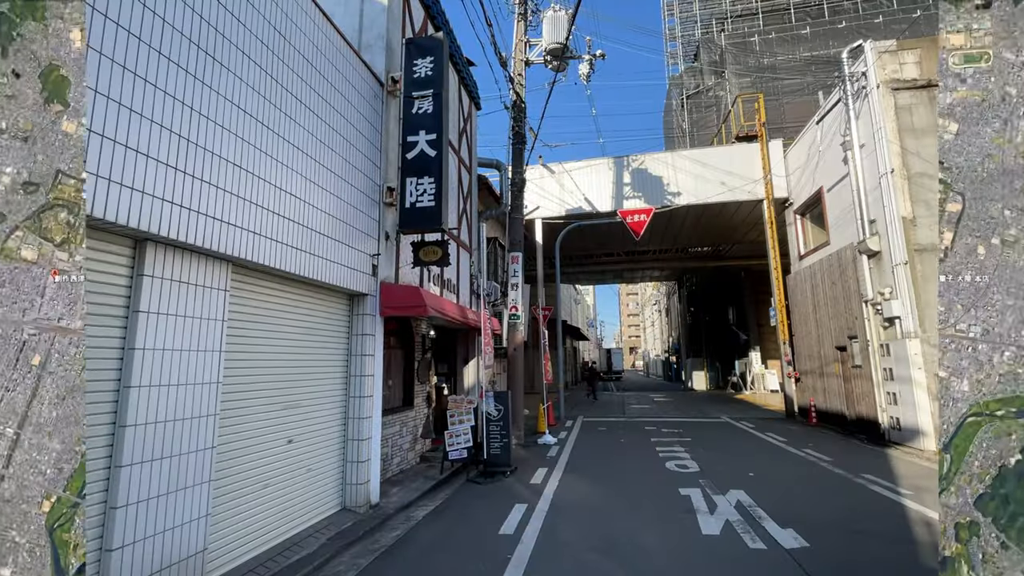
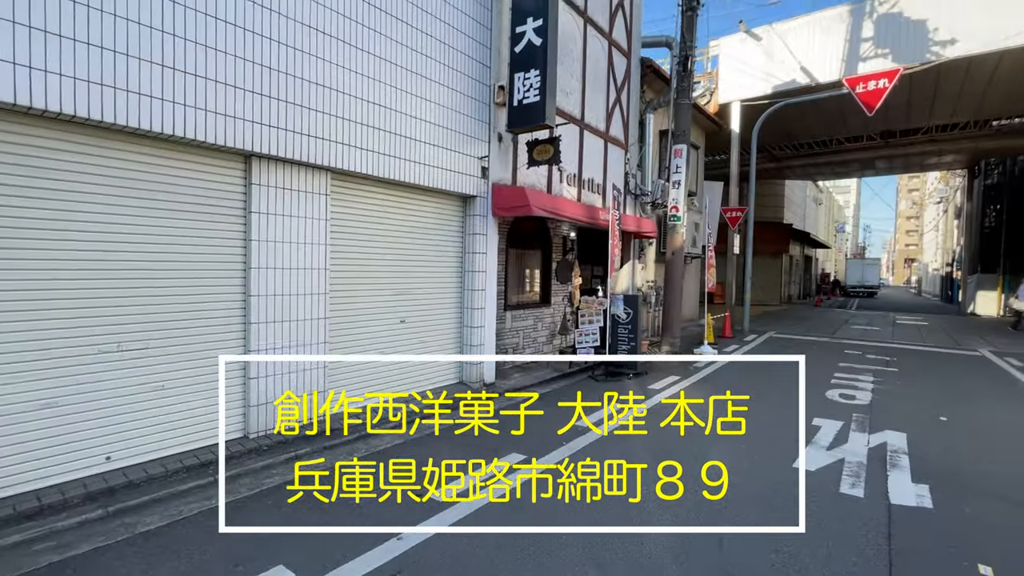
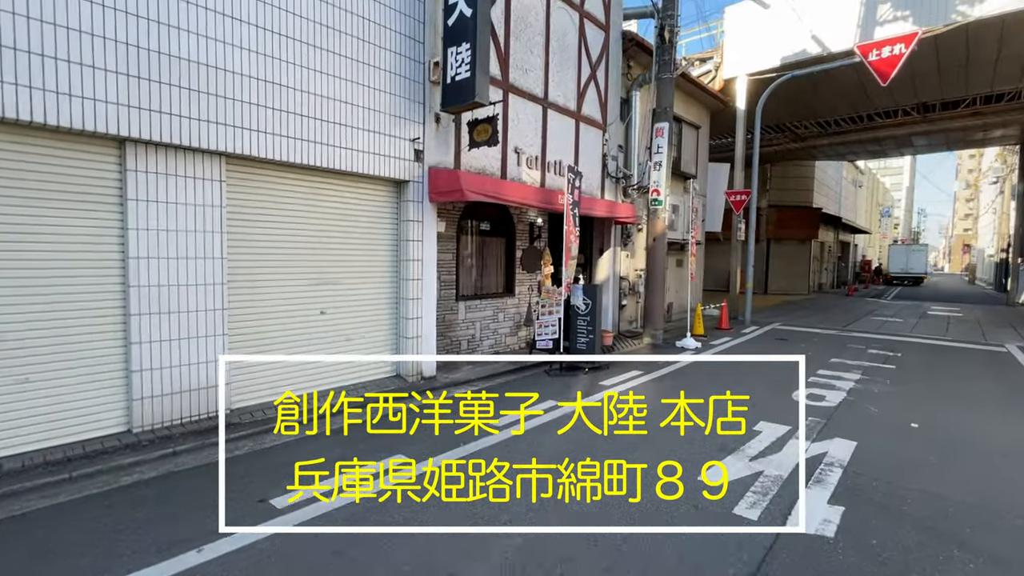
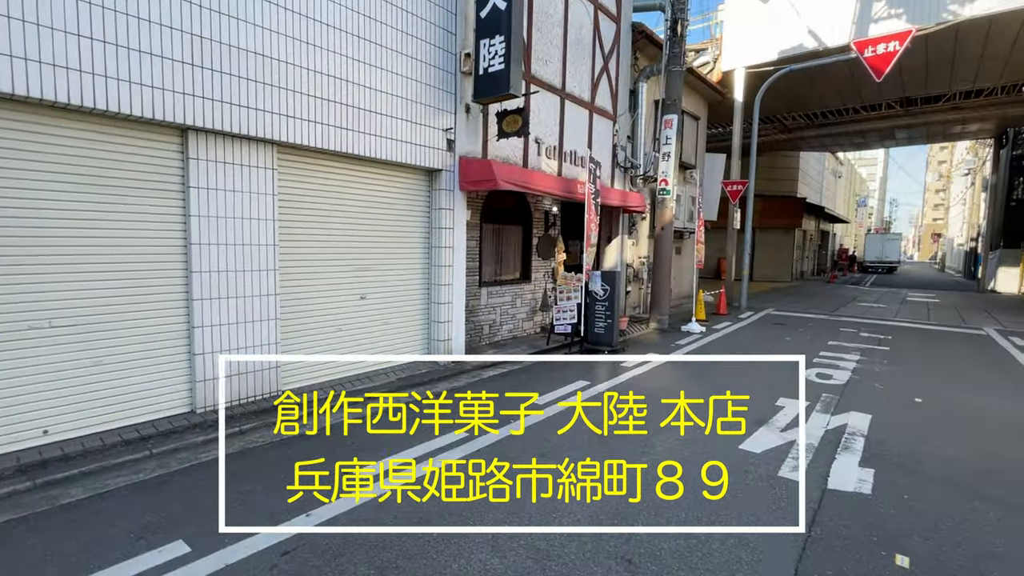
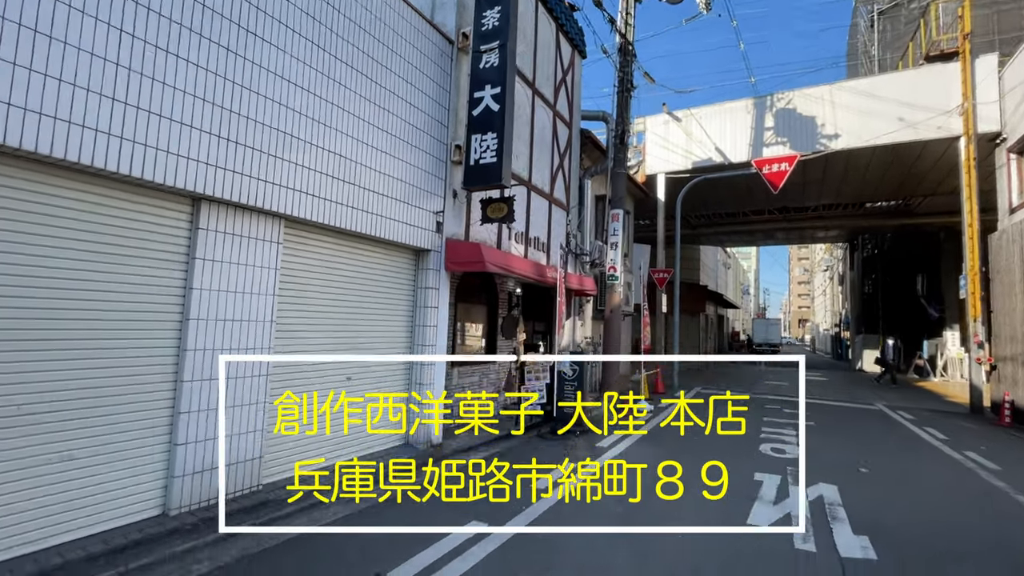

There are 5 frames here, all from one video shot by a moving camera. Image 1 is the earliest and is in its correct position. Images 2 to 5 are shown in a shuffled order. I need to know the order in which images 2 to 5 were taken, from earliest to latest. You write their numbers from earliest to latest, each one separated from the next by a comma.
5, 2, 4, 3
